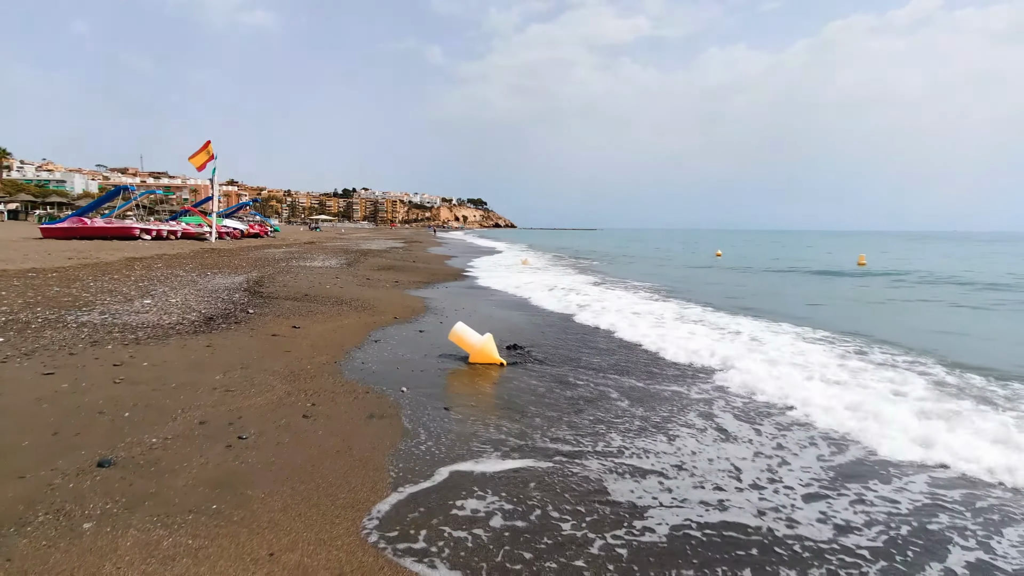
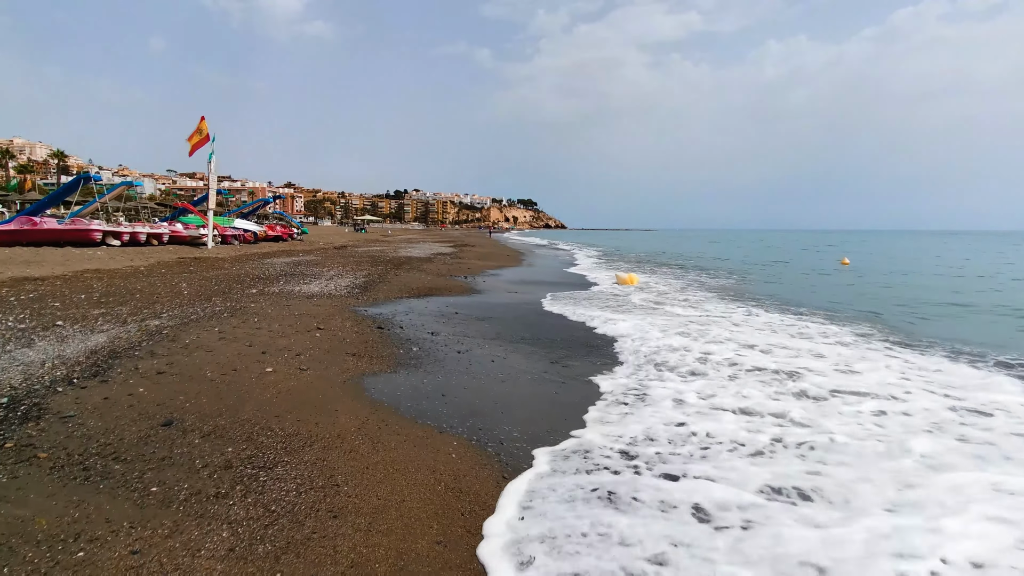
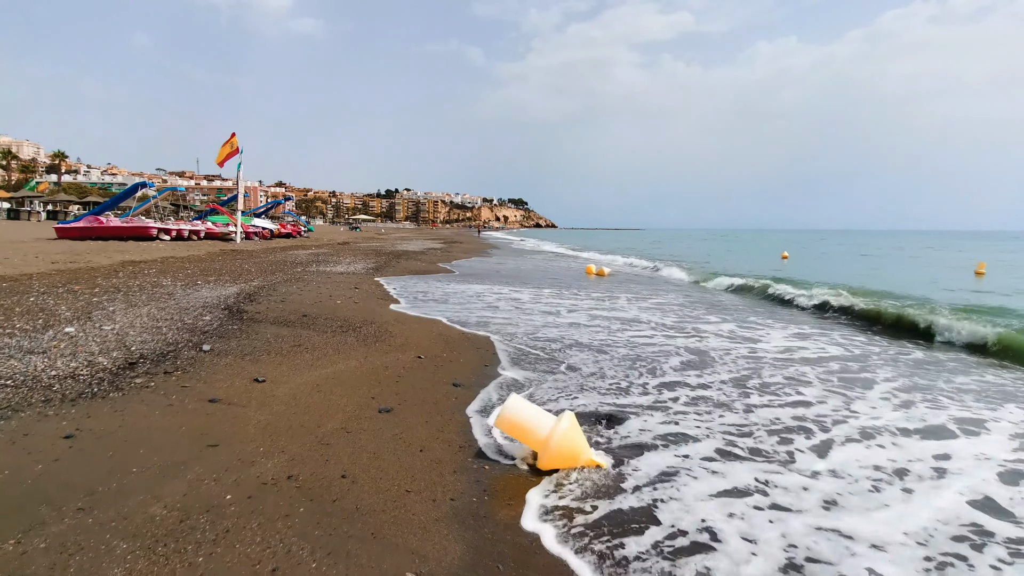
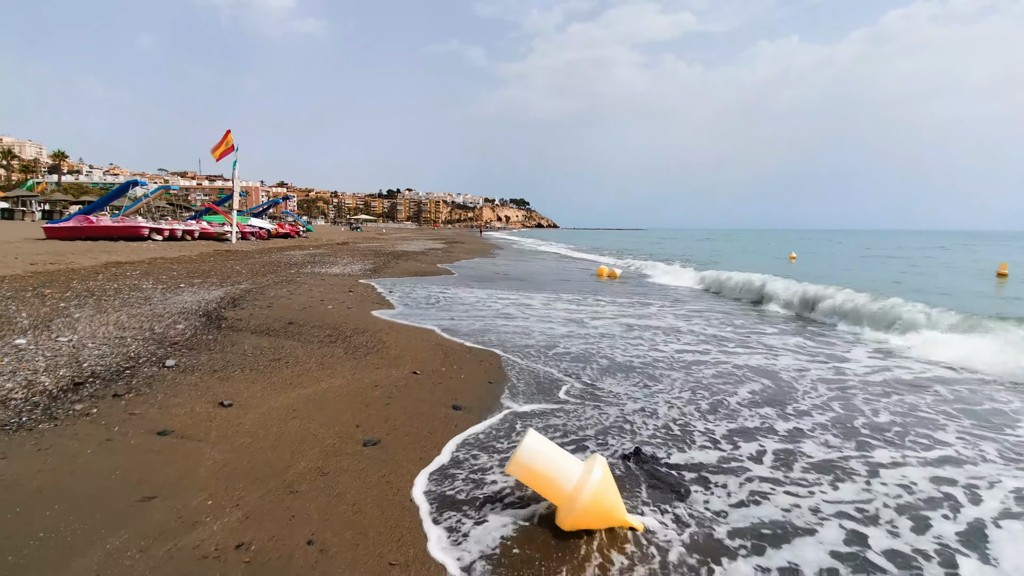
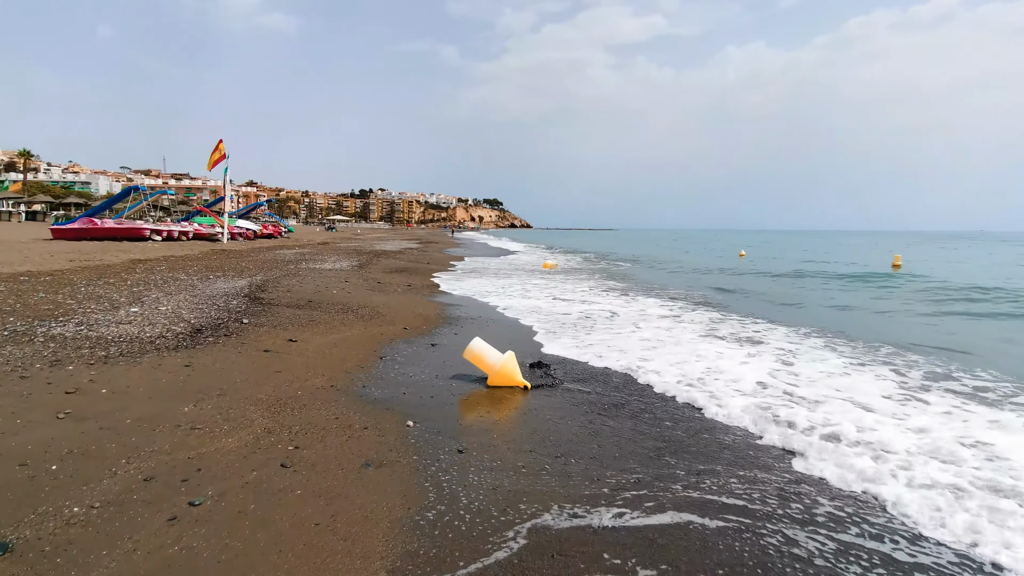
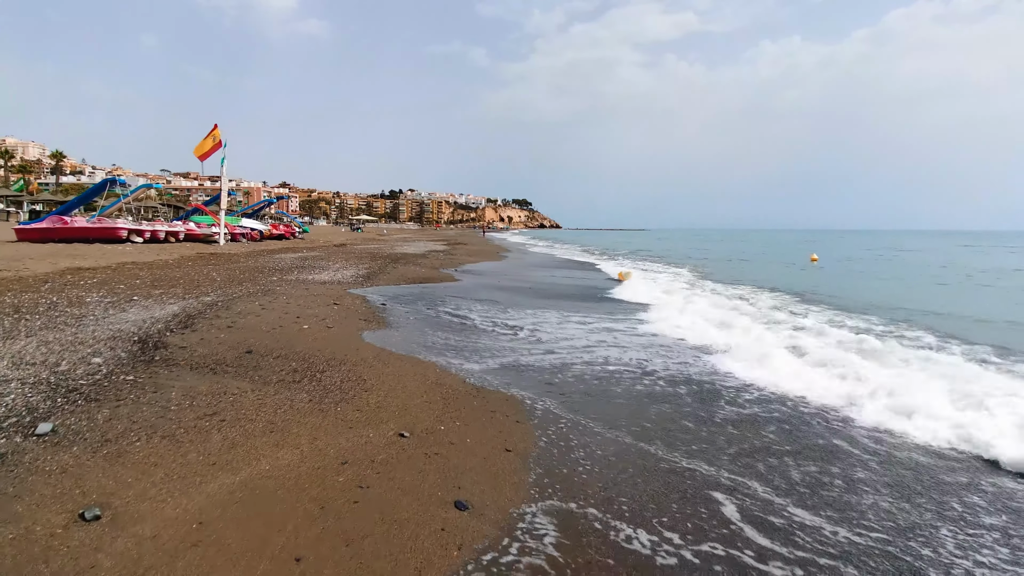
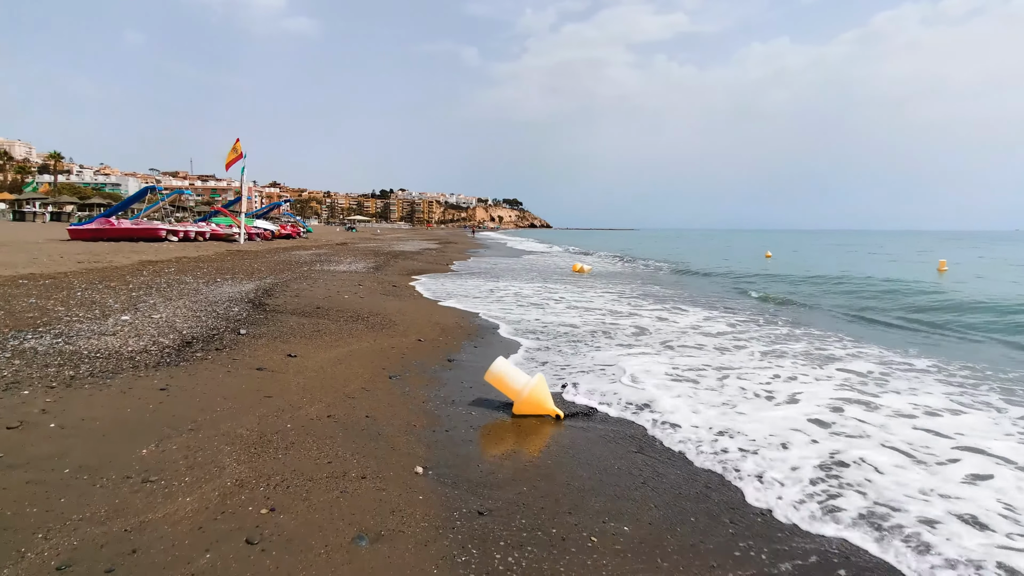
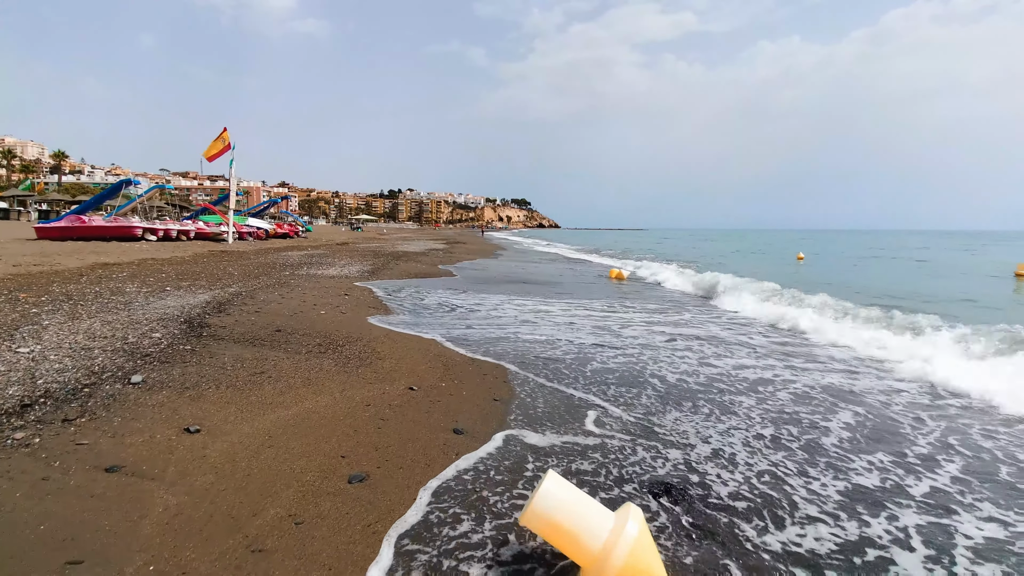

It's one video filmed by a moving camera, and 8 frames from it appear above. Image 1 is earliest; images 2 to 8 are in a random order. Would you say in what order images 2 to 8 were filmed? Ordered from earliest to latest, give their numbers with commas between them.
5, 7, 3, 4, 8, 6, 2
